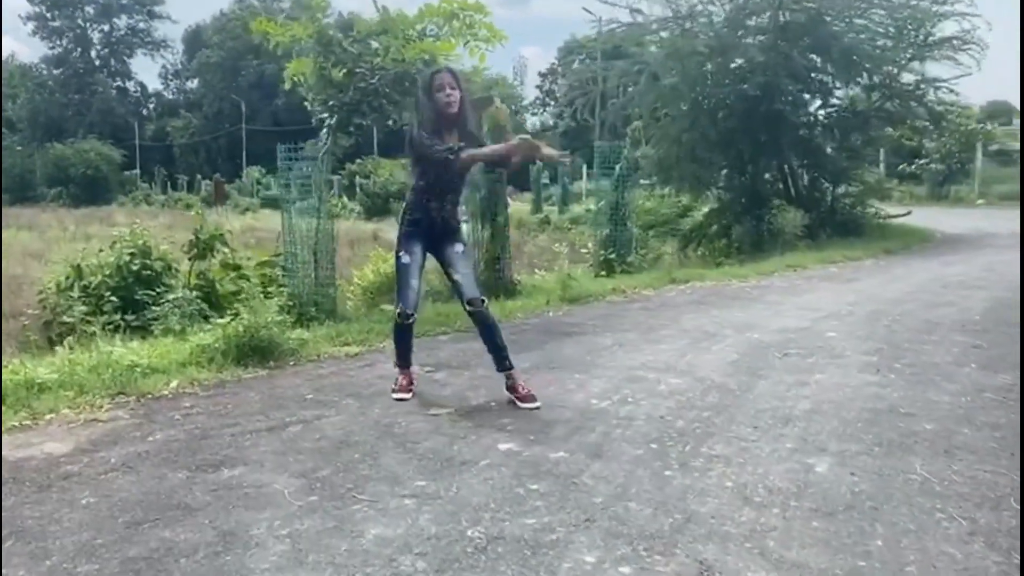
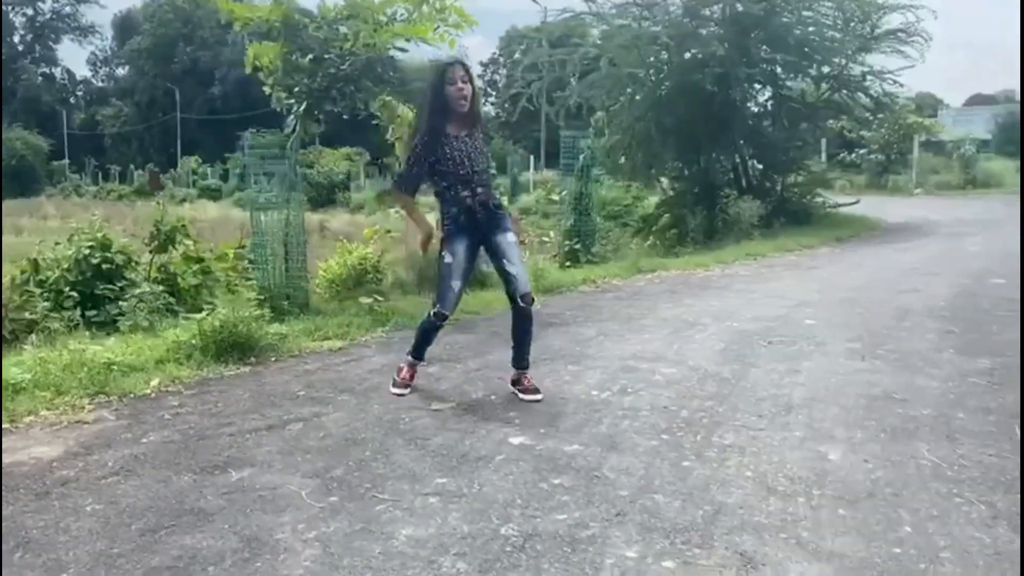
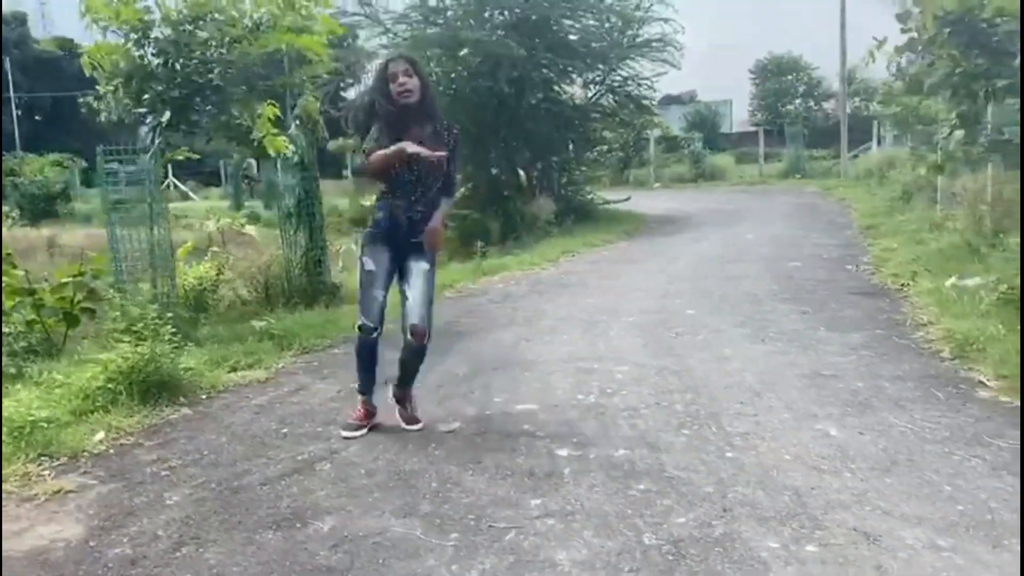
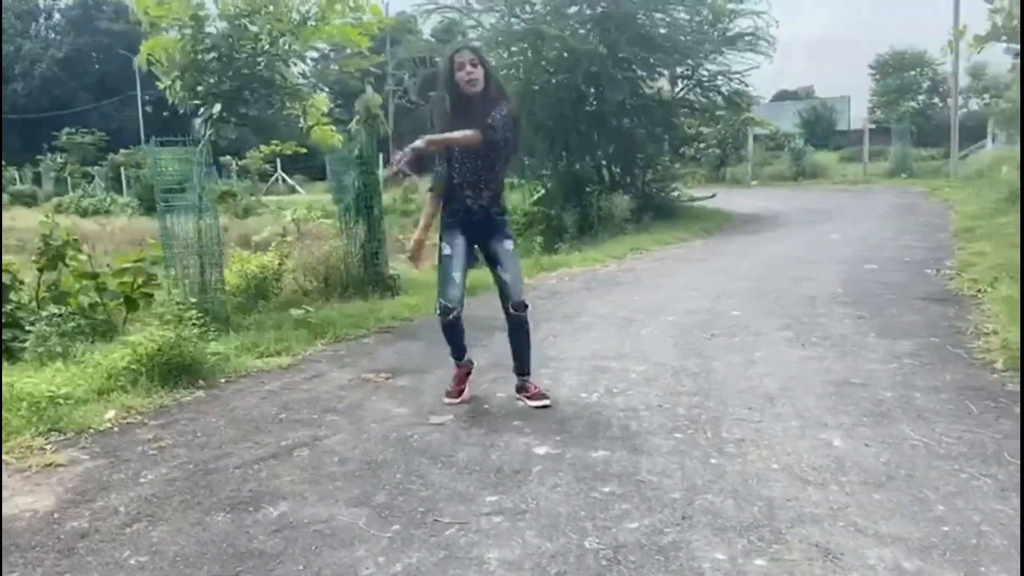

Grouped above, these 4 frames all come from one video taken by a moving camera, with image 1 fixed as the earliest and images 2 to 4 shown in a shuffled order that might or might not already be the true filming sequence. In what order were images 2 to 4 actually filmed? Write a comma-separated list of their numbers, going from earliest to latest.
2, 4, 3
